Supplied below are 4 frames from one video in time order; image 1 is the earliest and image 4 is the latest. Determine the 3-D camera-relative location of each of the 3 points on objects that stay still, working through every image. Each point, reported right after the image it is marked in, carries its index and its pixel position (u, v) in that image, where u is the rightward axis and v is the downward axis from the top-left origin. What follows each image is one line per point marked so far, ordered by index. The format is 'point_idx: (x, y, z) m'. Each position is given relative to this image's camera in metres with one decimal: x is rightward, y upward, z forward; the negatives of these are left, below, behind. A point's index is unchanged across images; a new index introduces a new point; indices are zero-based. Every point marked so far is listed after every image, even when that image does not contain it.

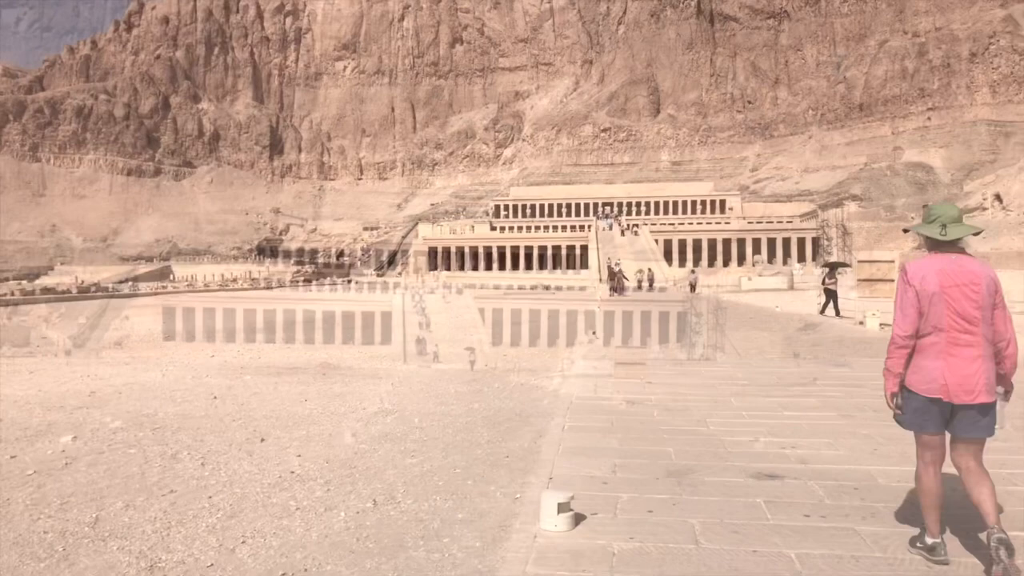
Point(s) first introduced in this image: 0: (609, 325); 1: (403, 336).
0: (+1.8, -0.7, +15.2) m
1: (-2.2, -1.0, +16.2) m
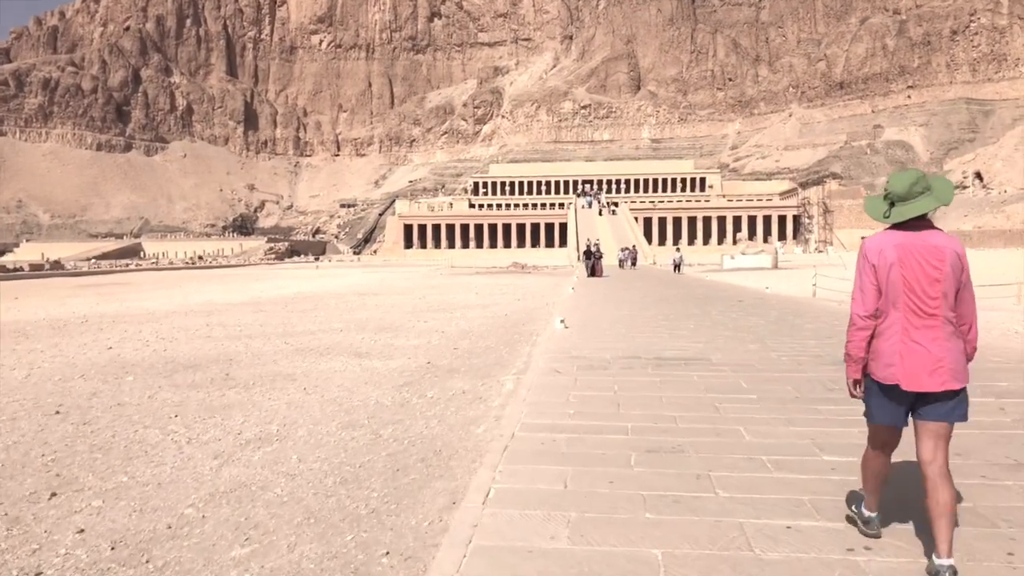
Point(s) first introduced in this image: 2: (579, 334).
0: (+1.1, -0.4, +13.2) m
1: (-2.9, -0.6, +14.1) m
2: (+0.8, -0.5, +9.7) m
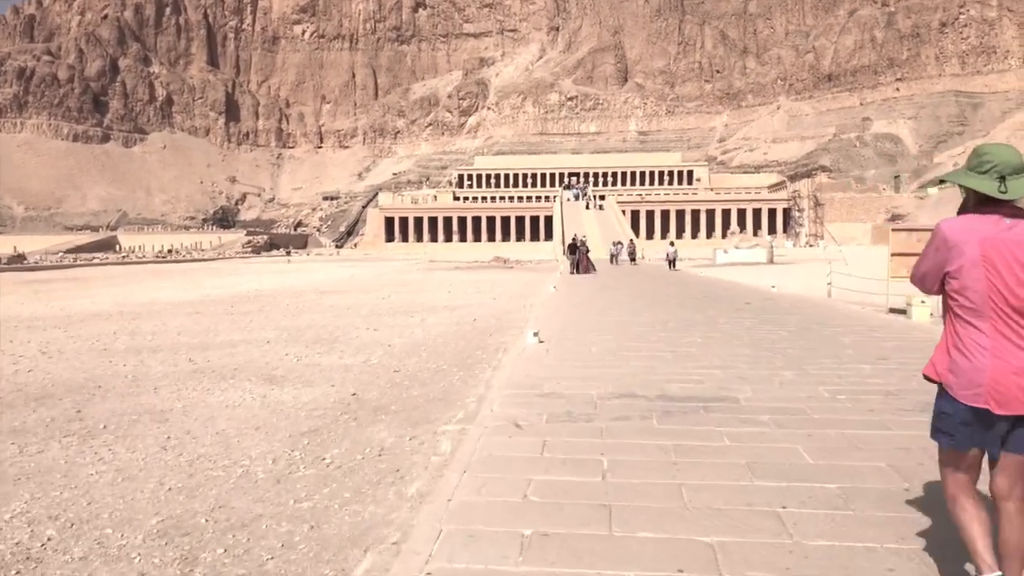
0: (+0.7, -0.4, +11.0) m
1: (-3.3, -0.6, +11.9) m
2: (+0.4, -0.6, +7.5) m
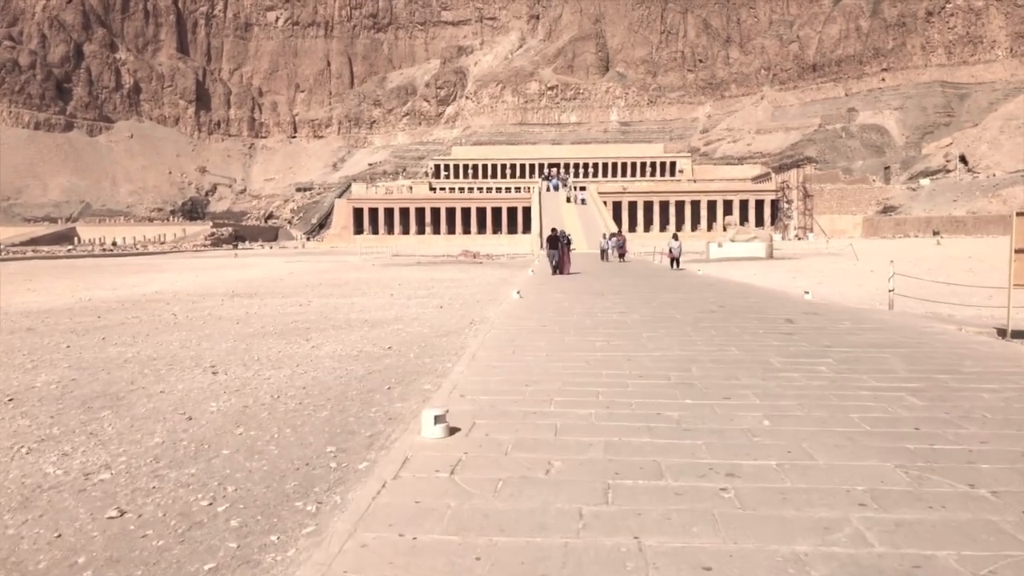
0: (0.0, -0.5, +6.8) m
1: (-4.0, -0.7, +7.6) m
2: (-0.2, -0.8, +3.3) m
